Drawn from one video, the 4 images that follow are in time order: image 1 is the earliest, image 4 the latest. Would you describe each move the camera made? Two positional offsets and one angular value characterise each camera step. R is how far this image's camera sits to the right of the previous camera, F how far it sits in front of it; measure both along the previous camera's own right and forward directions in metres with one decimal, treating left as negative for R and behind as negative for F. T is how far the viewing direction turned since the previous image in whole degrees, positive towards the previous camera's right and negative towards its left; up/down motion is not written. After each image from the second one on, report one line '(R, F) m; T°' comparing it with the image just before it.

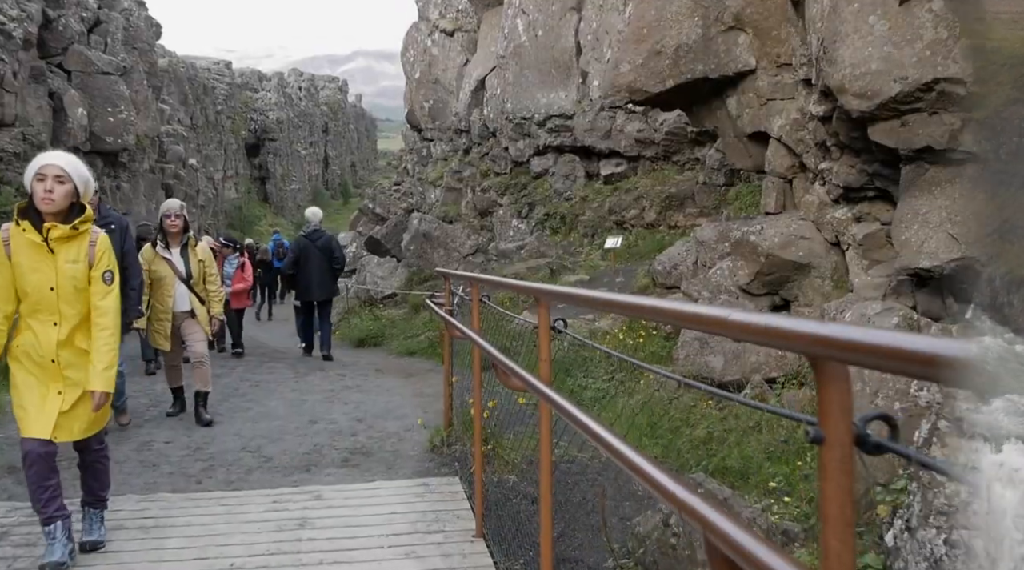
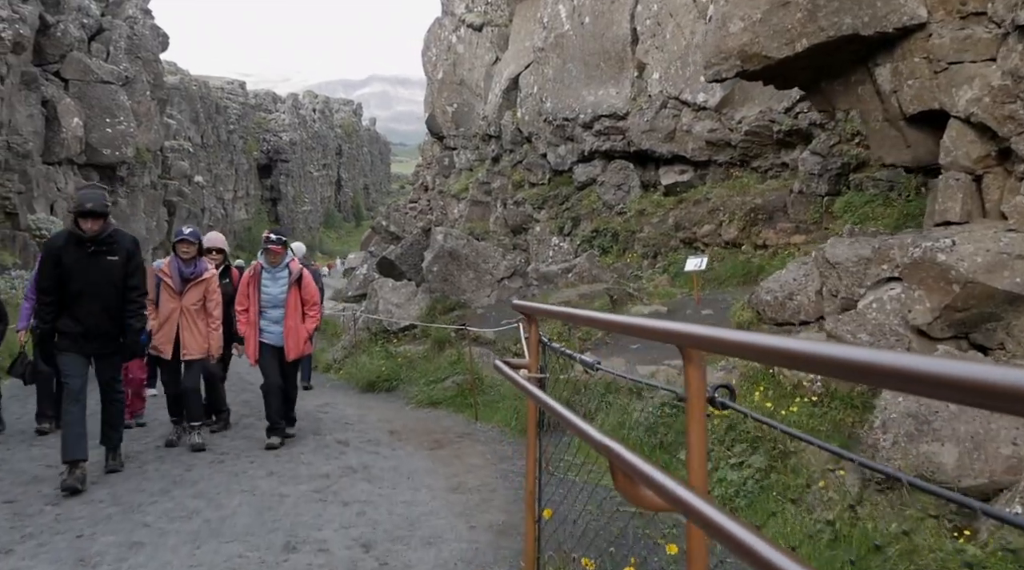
(-0.5, +3.0) m; -1°
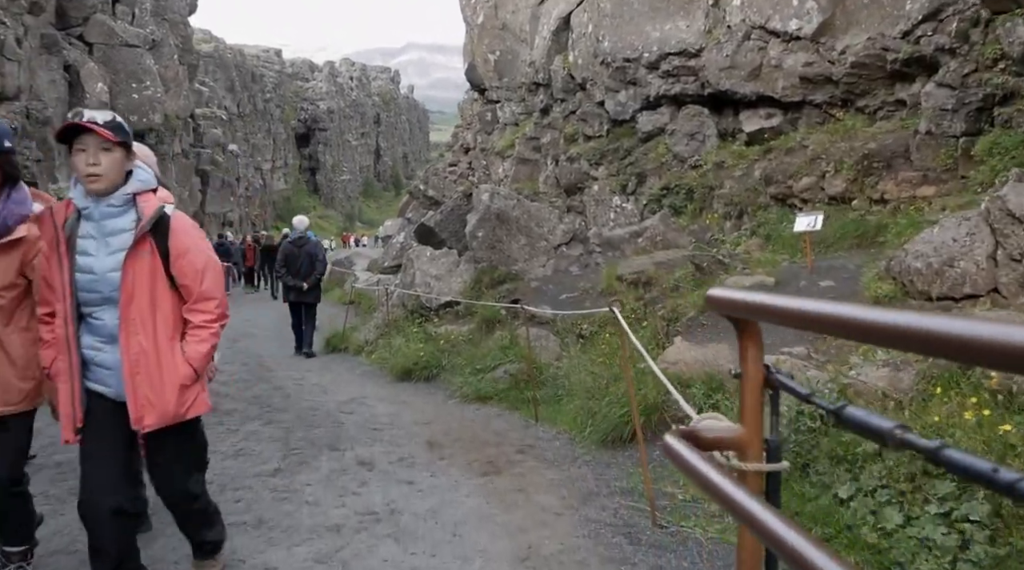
(-0.2, +2.0) m; -3°
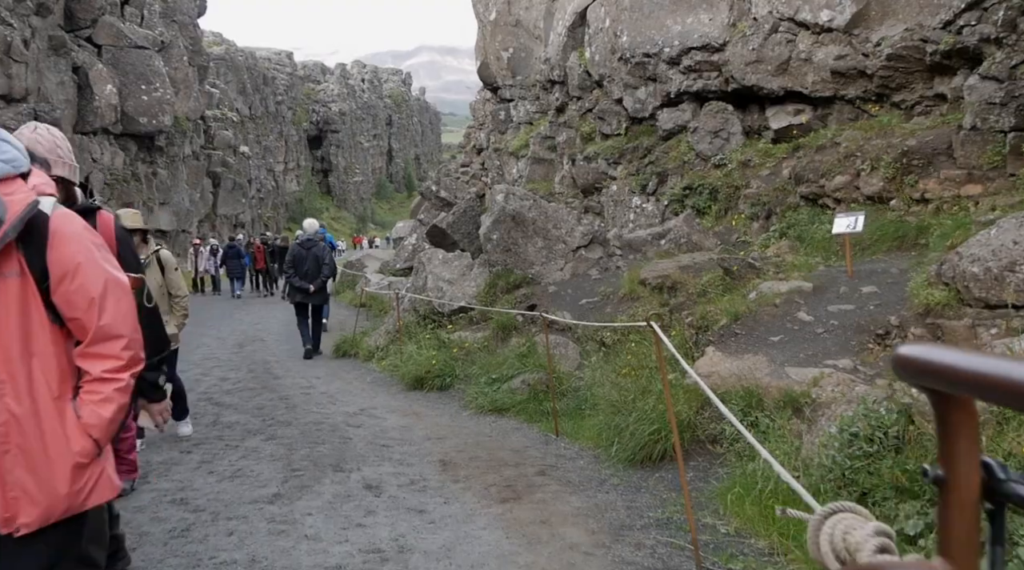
(-0.1, +0.5) m; -1°
